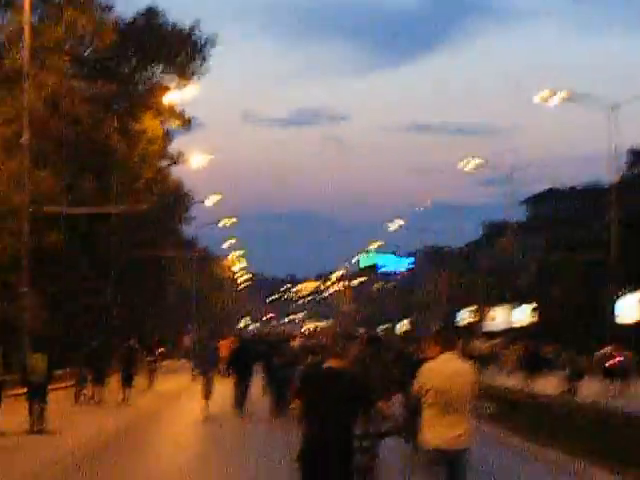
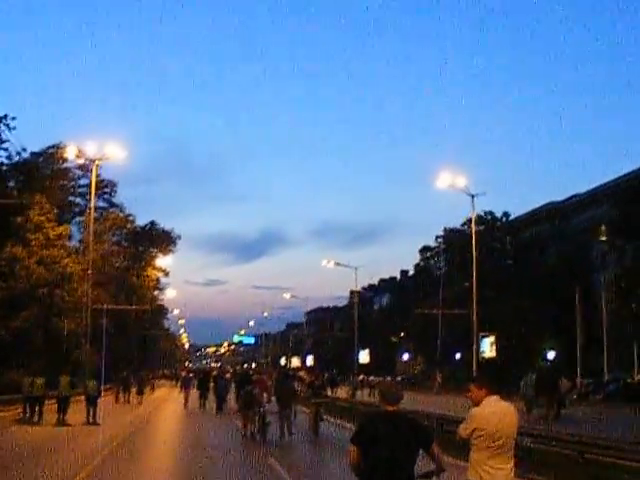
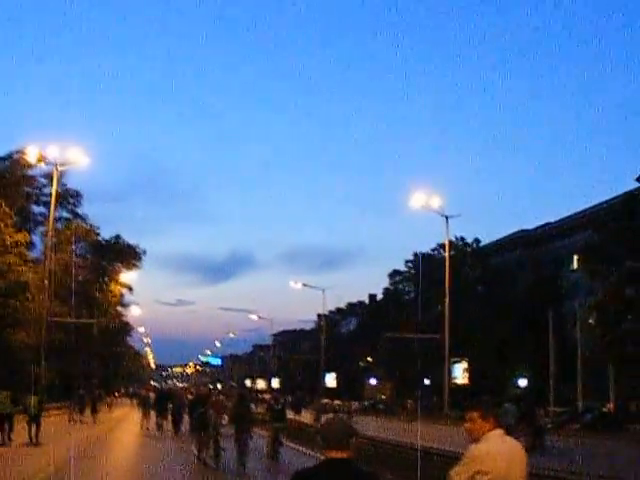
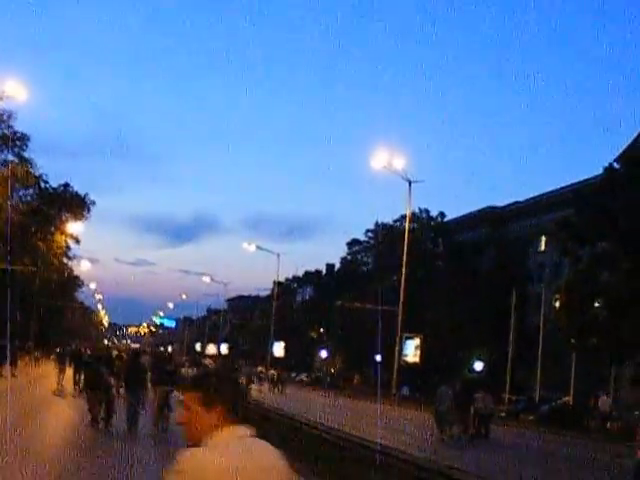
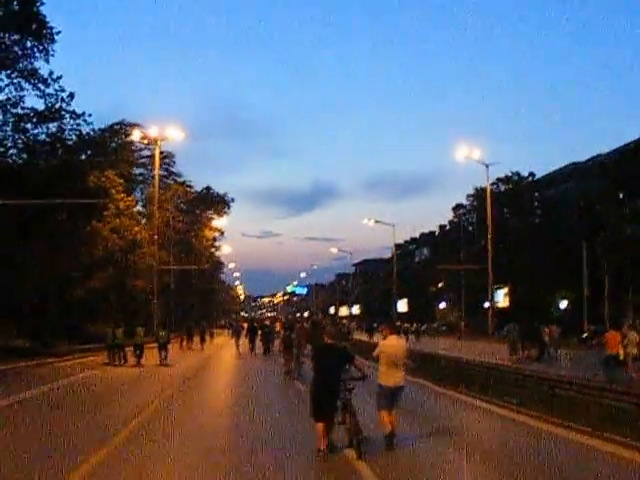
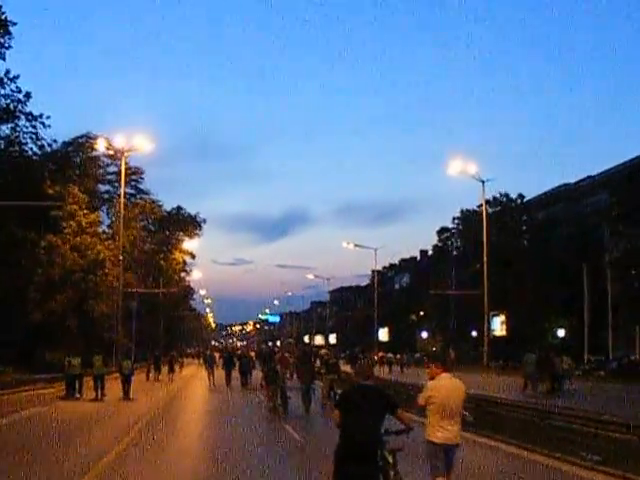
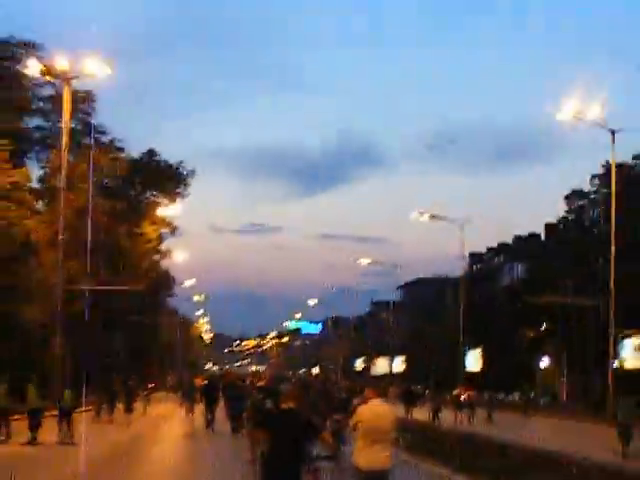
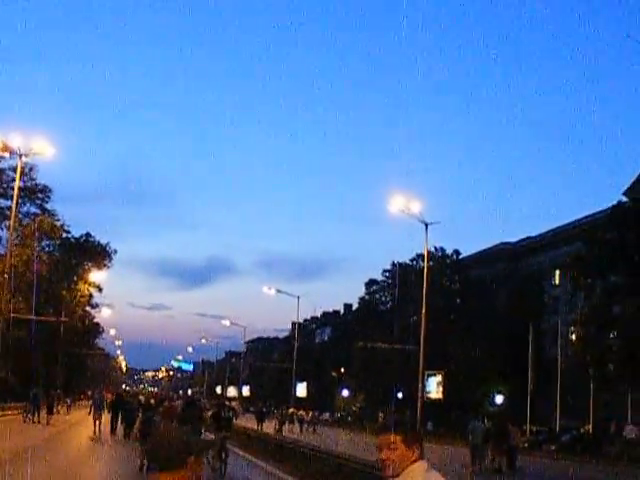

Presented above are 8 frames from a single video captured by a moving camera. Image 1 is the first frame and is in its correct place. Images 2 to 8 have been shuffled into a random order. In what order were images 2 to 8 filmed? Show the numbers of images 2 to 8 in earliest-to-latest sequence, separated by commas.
7, 5, 6, 2, 3, 8, 4
